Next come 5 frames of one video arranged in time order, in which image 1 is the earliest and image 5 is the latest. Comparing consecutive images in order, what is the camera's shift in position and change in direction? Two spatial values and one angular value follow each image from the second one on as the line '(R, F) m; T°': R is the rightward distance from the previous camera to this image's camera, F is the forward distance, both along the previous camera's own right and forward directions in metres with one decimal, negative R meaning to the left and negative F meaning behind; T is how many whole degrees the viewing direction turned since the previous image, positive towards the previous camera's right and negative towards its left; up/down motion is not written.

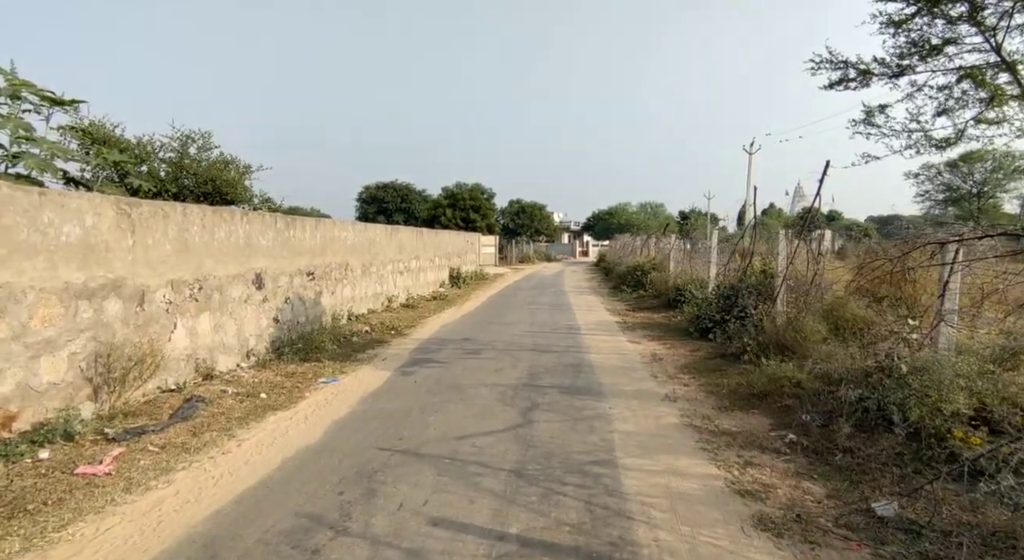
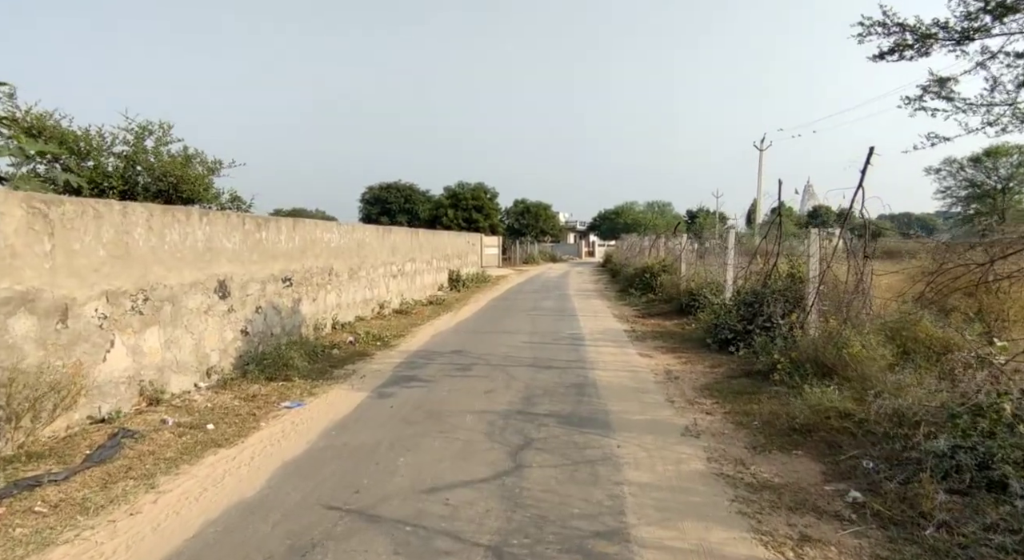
(+0.1, +1.0) m; -1°
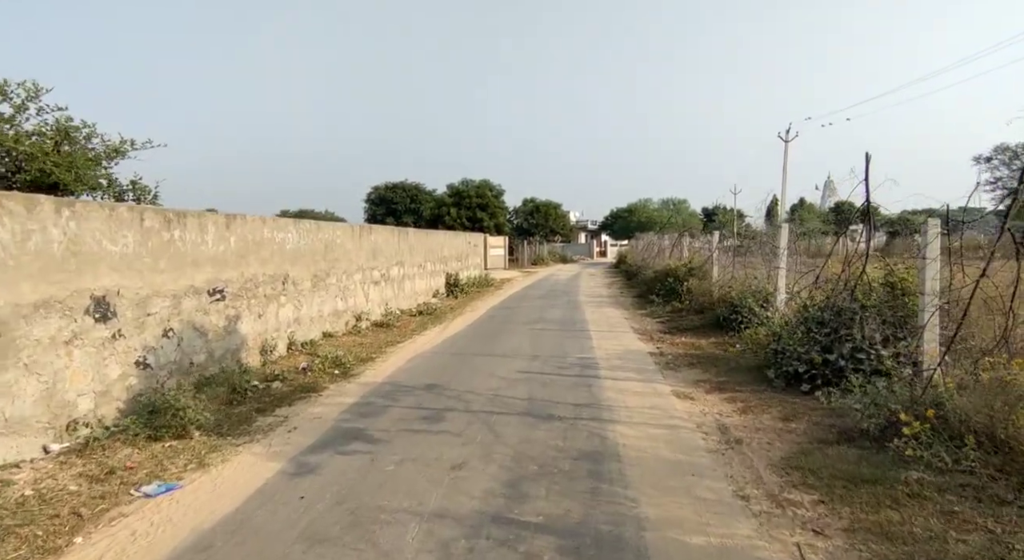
(+0.2, +2.2) m; -1°
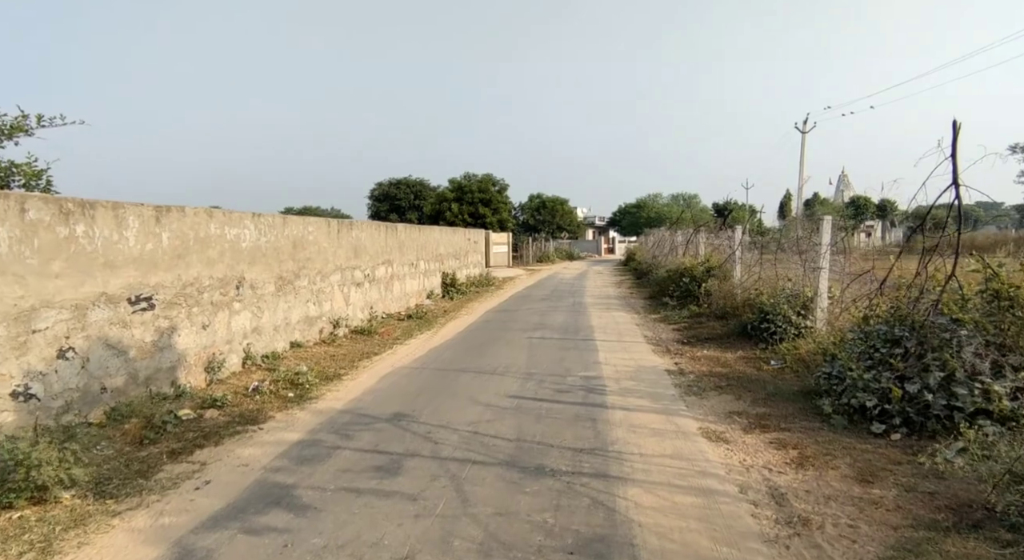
(+0.2, +1.3) m; -1°
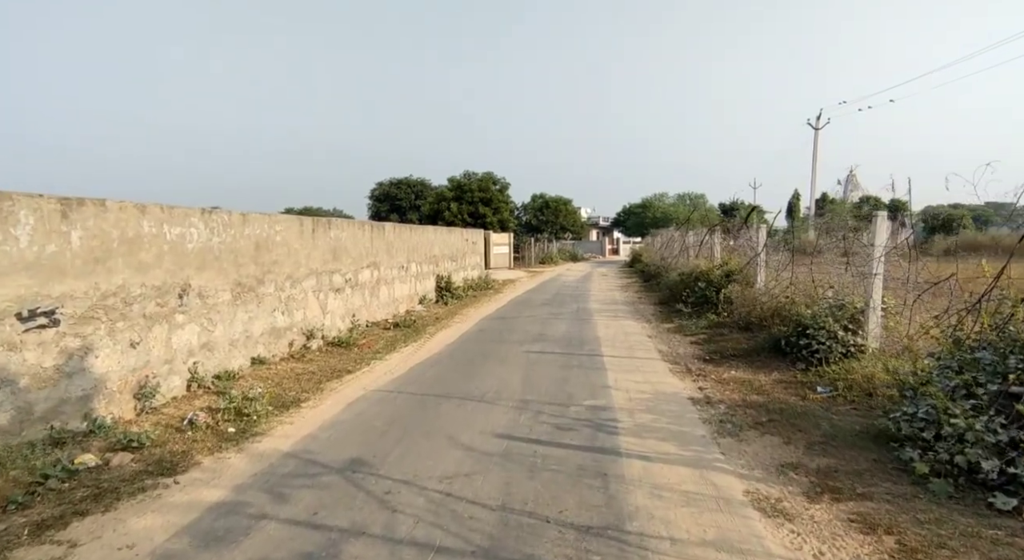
(+0.1, +1.2) m; 0°
